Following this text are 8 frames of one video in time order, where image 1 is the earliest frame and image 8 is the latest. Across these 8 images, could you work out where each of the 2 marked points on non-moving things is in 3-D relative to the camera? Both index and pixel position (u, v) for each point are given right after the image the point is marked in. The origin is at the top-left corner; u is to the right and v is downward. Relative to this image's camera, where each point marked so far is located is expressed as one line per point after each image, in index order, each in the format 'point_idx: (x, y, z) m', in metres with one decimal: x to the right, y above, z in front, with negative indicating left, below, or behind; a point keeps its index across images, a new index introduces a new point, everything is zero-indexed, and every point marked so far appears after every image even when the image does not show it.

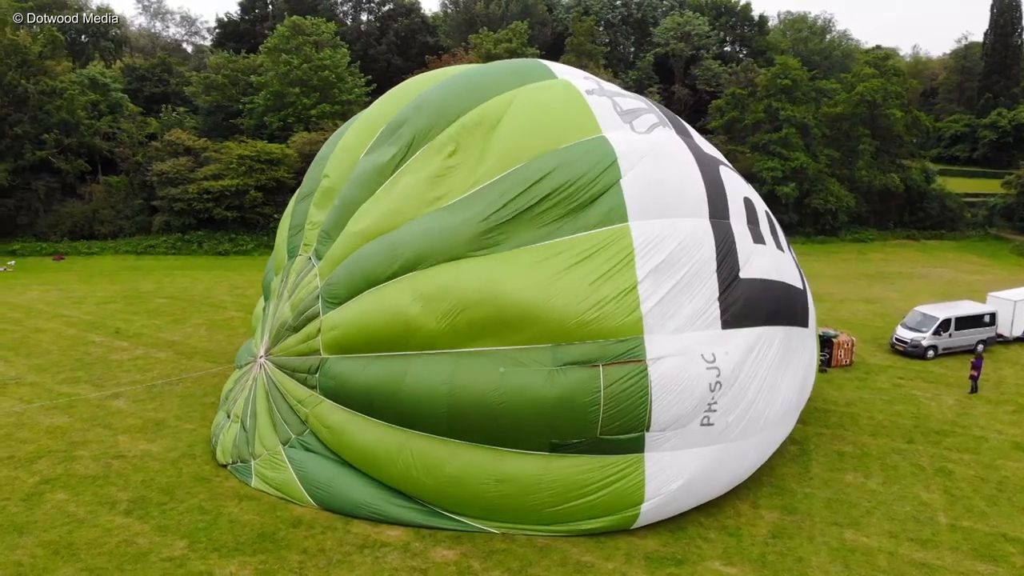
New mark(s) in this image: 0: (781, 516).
0: (+3.4, -2.9, +8.2) m
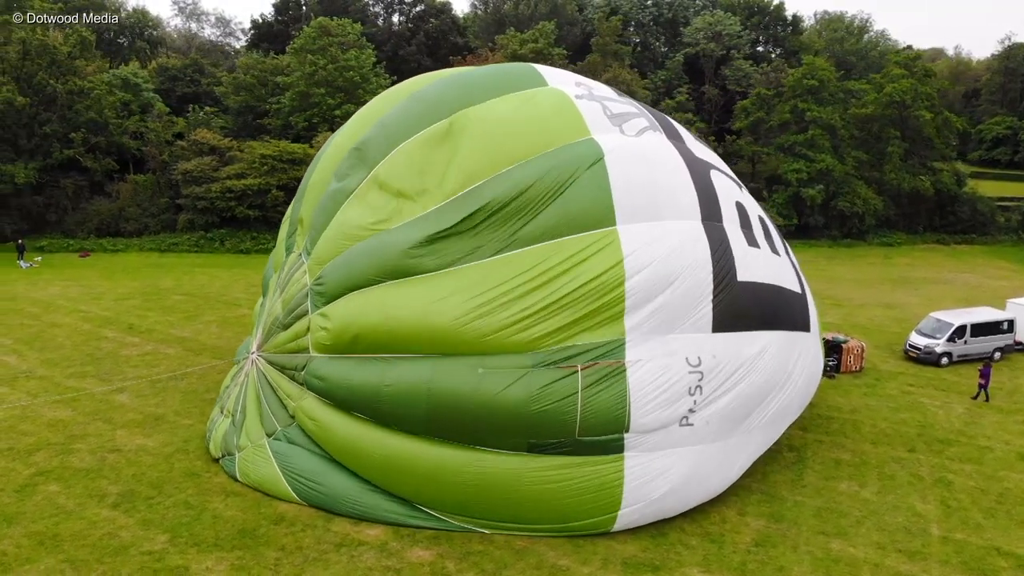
0: (+3.2, -2.9, +8.1) m
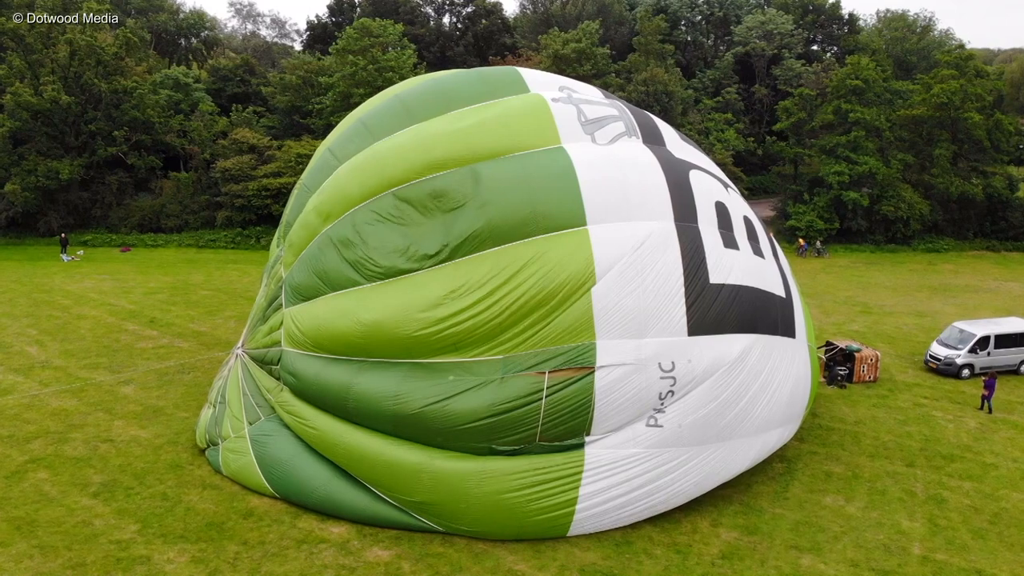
0: (+2.7, -3.0, +7.8) m
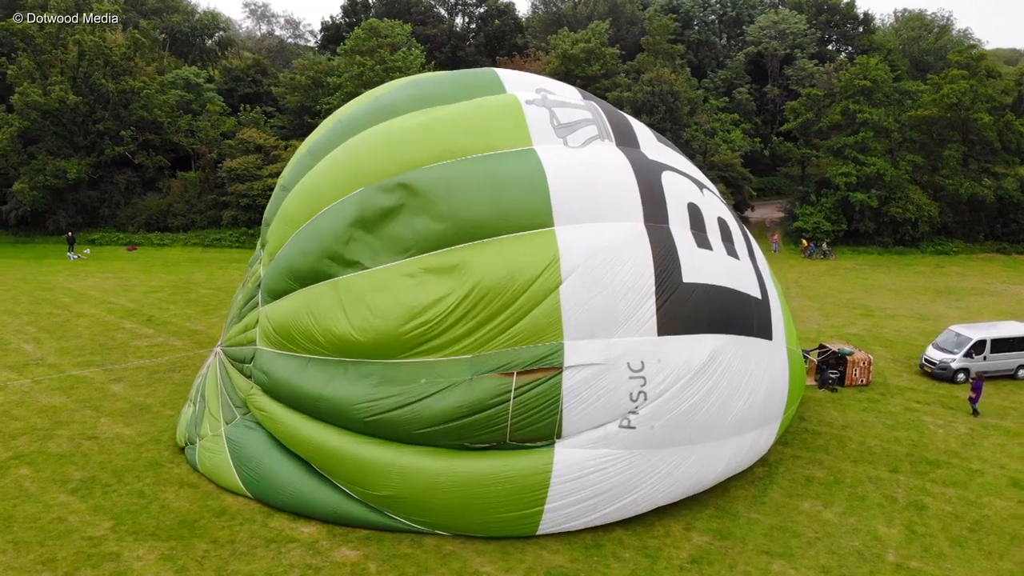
0: (+2.4, -3.0, +7.7) m
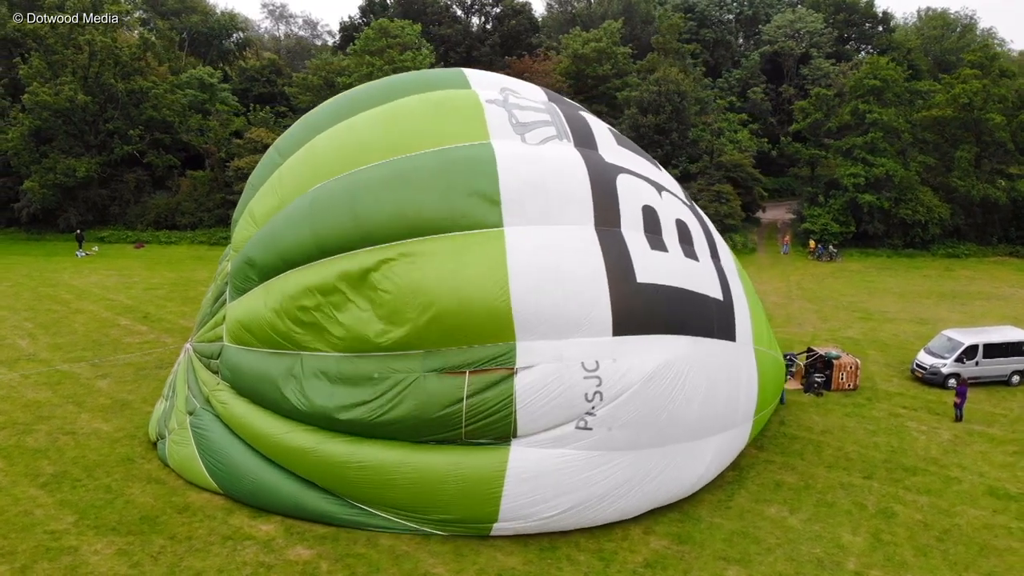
0: (+1.8, -3.0, +7.7) m
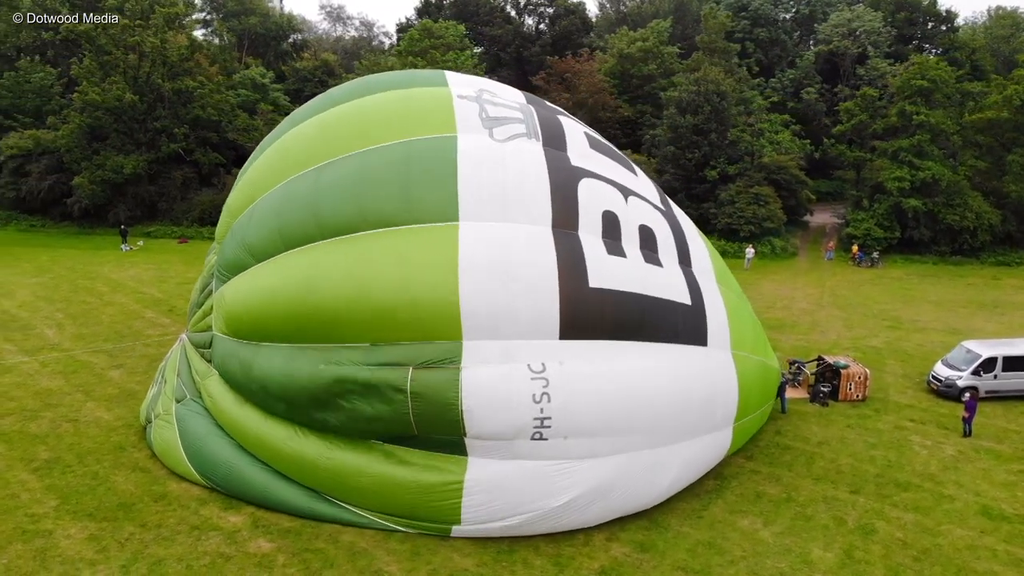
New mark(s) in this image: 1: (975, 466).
0: (+1.4, -3.1, +7.6) m
1: (+7.7, -3.0, +10.8) m
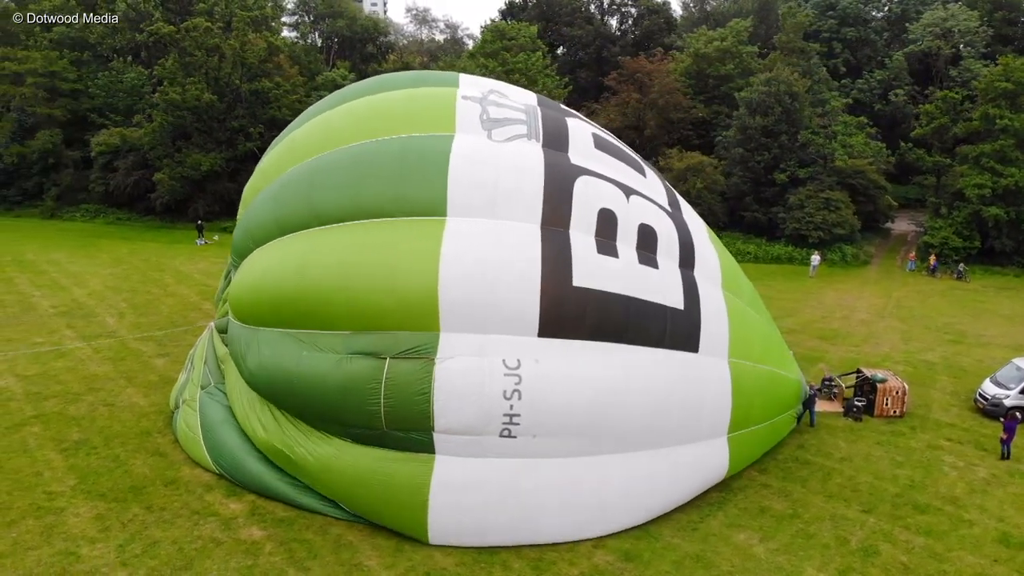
0: (+1.2, -3.1, +7.5) m
1: (+7.8, -3.2, +10.1) m
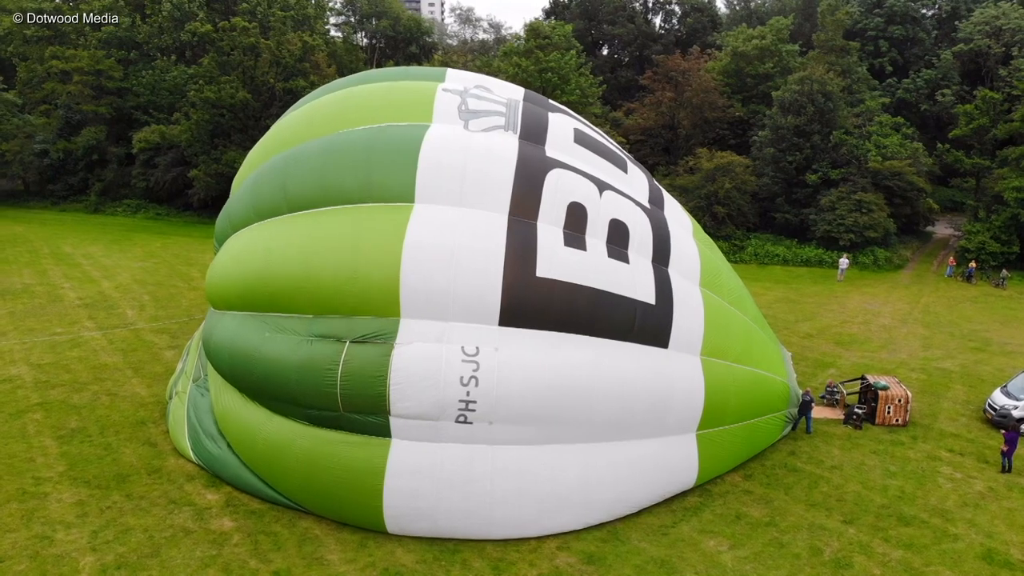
0: (+0.7, -3.2, +7.5) m
1: (+7.5, -3.3, +9.8) m
